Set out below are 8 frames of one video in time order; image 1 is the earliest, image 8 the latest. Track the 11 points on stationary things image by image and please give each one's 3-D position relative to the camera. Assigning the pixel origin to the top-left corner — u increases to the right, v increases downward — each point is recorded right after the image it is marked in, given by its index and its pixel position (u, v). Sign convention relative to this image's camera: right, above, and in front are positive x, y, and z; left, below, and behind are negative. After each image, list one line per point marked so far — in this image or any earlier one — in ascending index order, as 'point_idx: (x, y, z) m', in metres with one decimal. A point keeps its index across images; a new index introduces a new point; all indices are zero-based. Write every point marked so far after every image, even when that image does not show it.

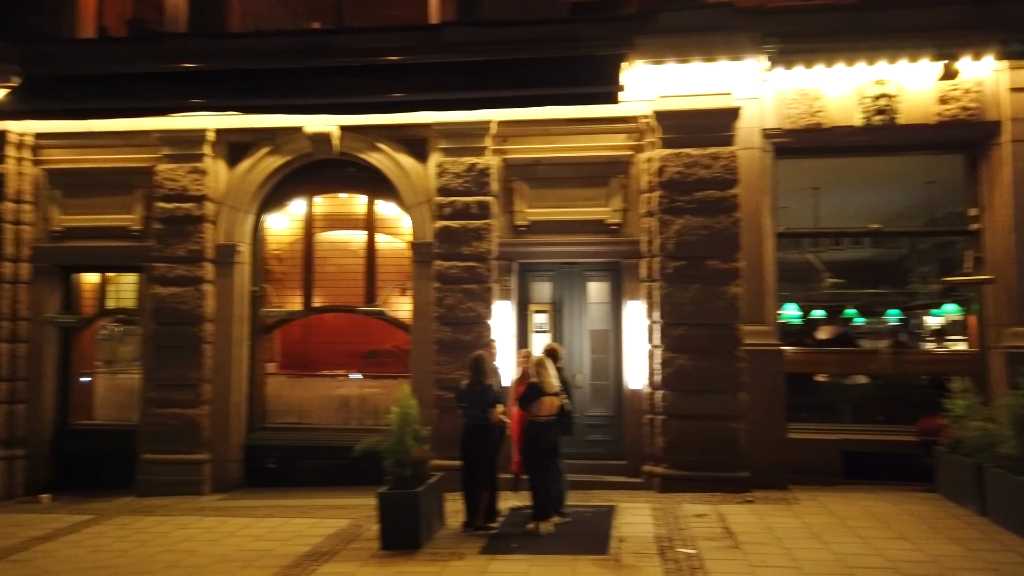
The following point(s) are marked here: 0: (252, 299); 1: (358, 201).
0: (-3.9, -0.2, +11.3) m
1: (-2.3, +1.3, +11.4) m
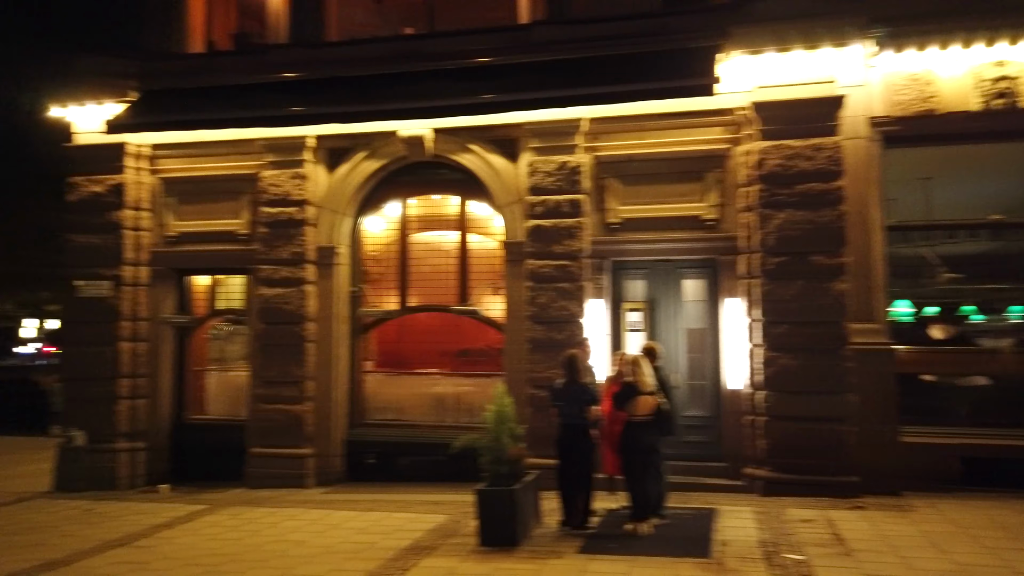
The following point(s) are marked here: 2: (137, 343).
0: (-2.5, -0.2, +11.7) m
1: (-0.9, +1.3, +11.5) m
2: (-5.9, -0.9, +12.1) m
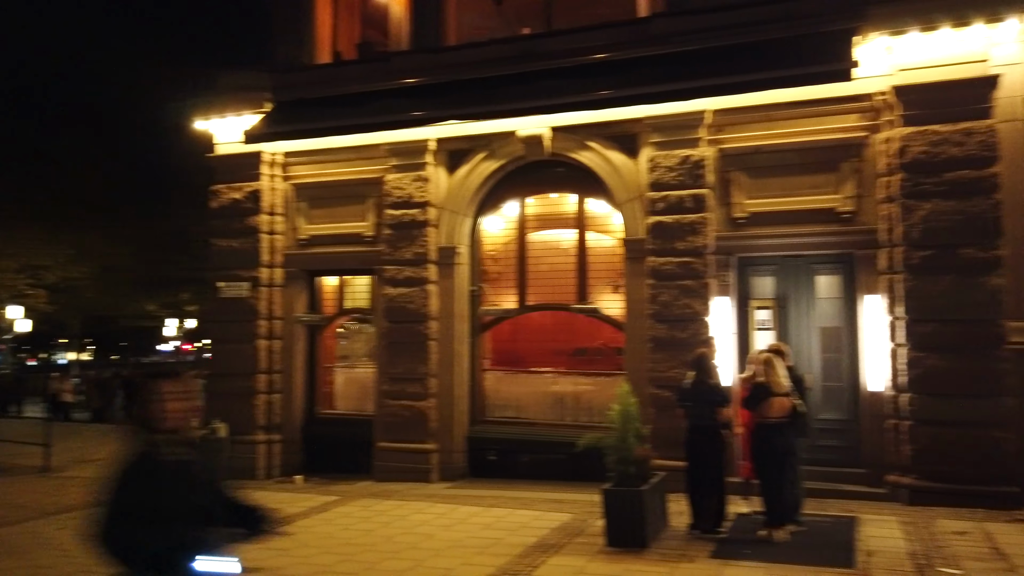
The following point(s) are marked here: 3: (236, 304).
0: (-0.6, -0.2, +11.9) m
1: (+0.9, +1.3, +11.5) m
2: (-4.0, -0.9, +12.7) m
3: (-4.6, -0.3, +12.7) m
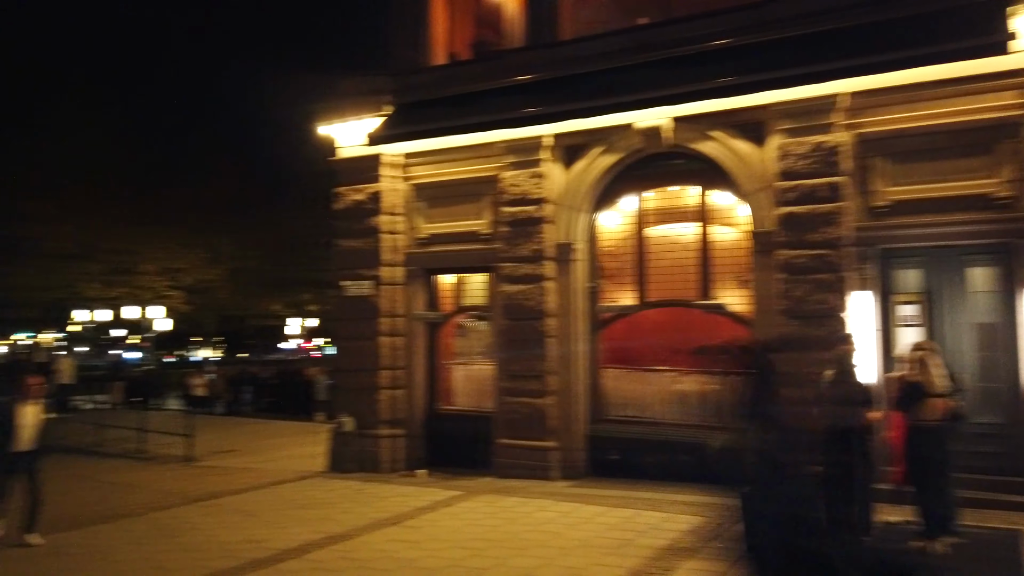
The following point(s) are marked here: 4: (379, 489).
0: (+1.2, -0.1, +11.7) m
1: (+2.6, +1.4, +11.2) m
2: (-2.0, -0.8, +13.0) m
3: (-2.6, -0.2, +13.1) m
4: (-1.9, -2.9, +11.1) m
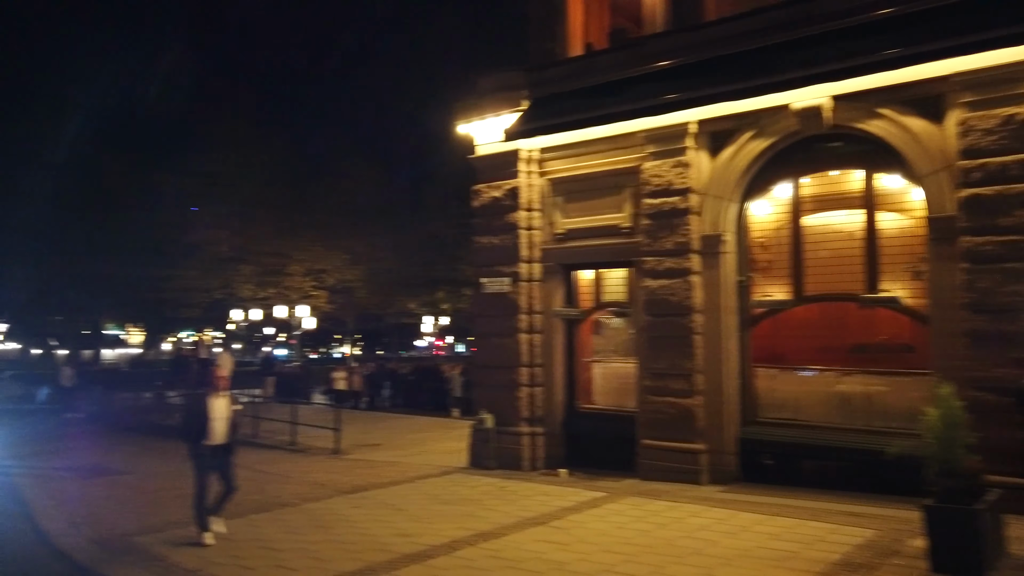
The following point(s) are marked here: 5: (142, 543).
0: (+3.3, 0.0, +11.1) m
1: (+4.6, +1.5, +10.3) m
2: (+0.4, -0.8, +12.9) m
3: (-0.2, -0.2, +13.1) m
4: (+0.1, -2.9, +11.0) m
5: (-4.1, -2.8, +8.4) m
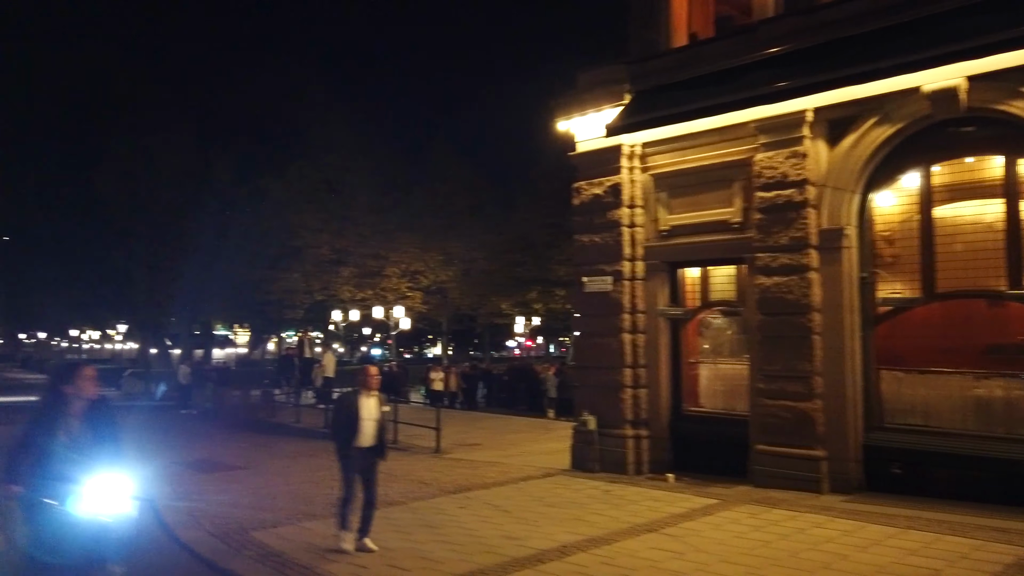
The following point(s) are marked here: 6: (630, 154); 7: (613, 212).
0: (+4.7, 0.0, +10.4) m
1: (+5.9, +1.5, +9.5) m
2: (+2.1, -0.8, +12.5) m
3: (+1.5, -0.2, +12.8) m
4: (+1.6, -2.8, +10.7) m
5: (-2.9, -2.8, +8.6) m
6: (+1.9, +2.2, +12.5) m
7: (+1.7, +1.3, +12.6) m
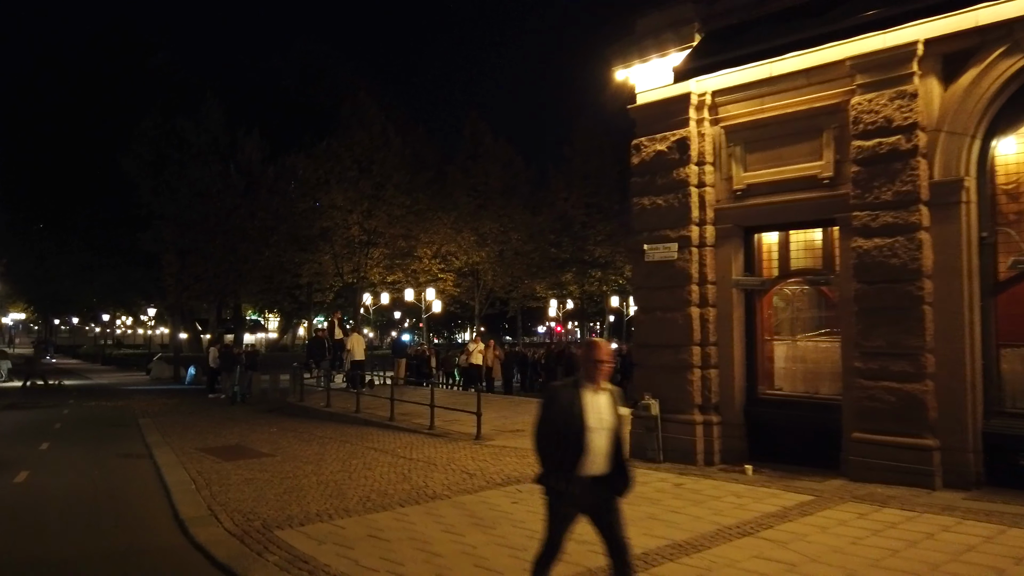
0: (+5.4, +0.5, +8.9) m
1: (+6.6, +2.0, +7.9) m
2: (+2.8, -0.3, +11.1) m
3: (+2.3, +0.3, +11.4) m
4: (+2.3, -2.4, +9.3) m
5: (-2.2, -2.4, +7.5) m
6: (+2.7, +2.7, +11.1) m
7: (+2.4, +1.7, +11.2) m
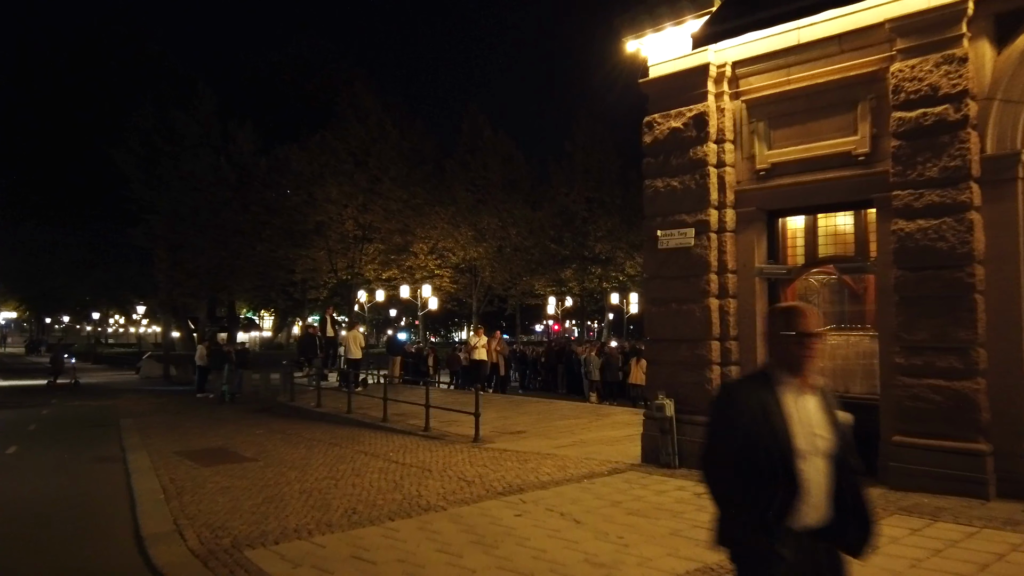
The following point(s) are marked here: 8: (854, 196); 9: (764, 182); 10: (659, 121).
0: (+5.5, +0.6, +8.0) m
1: (+6.6, +2.1, +7.0) m
2: (+2.9, -0.2, +10.2) m
3: (+2.3, +0.4, +10.5) m
4: (+2.4, -2.3, +8.4) m
5: (-2.2, -2.3, +6.5) m
6: (+2.7, +2.8, +10.2) m
7: (+2.5, +1.9, +10.2) m
8: (+4.0, +1.1, +9.1) m
9: (+3.3, +1.4, +9.9) m
10: (+2.0, +2.3, +10.6) m
